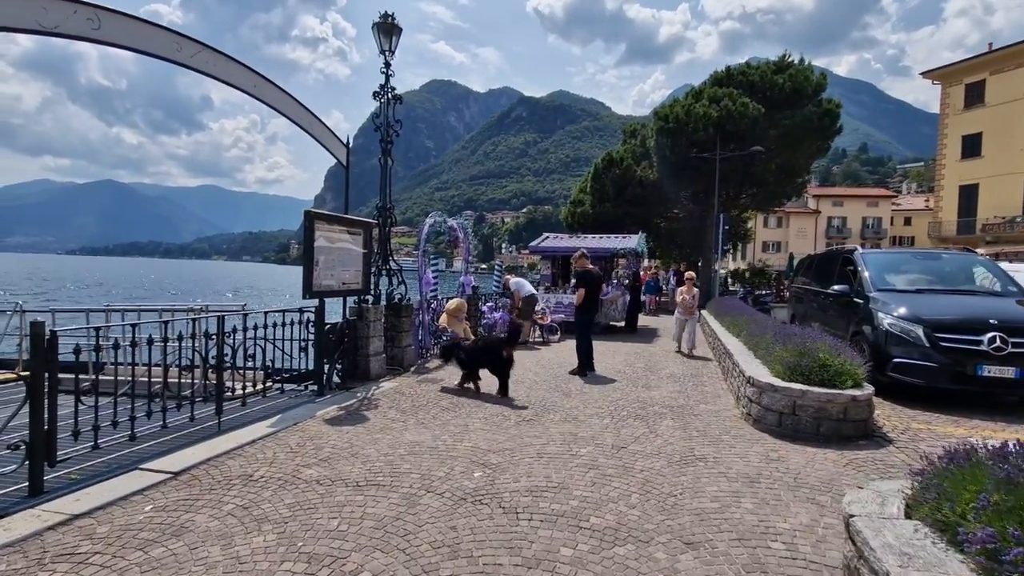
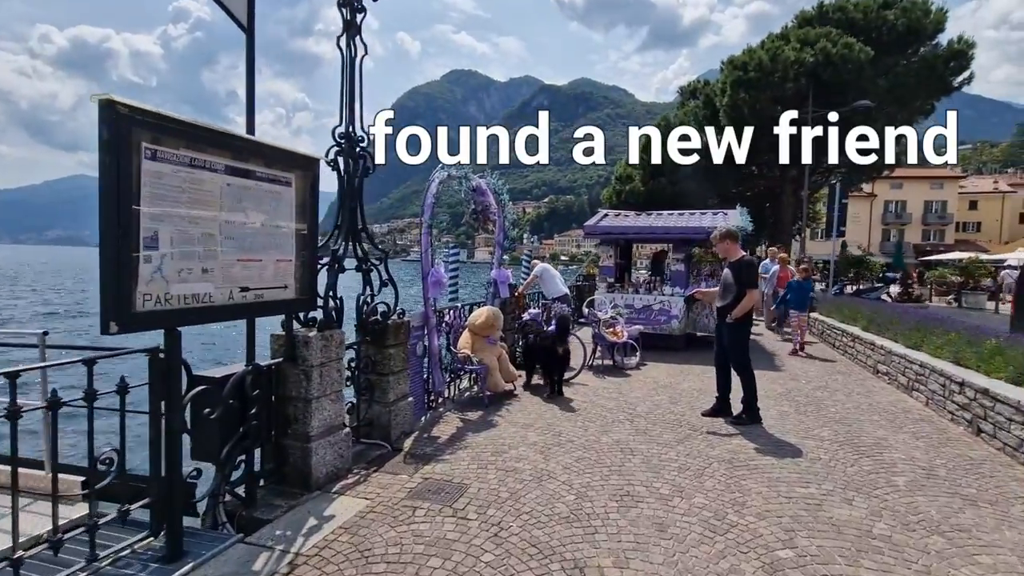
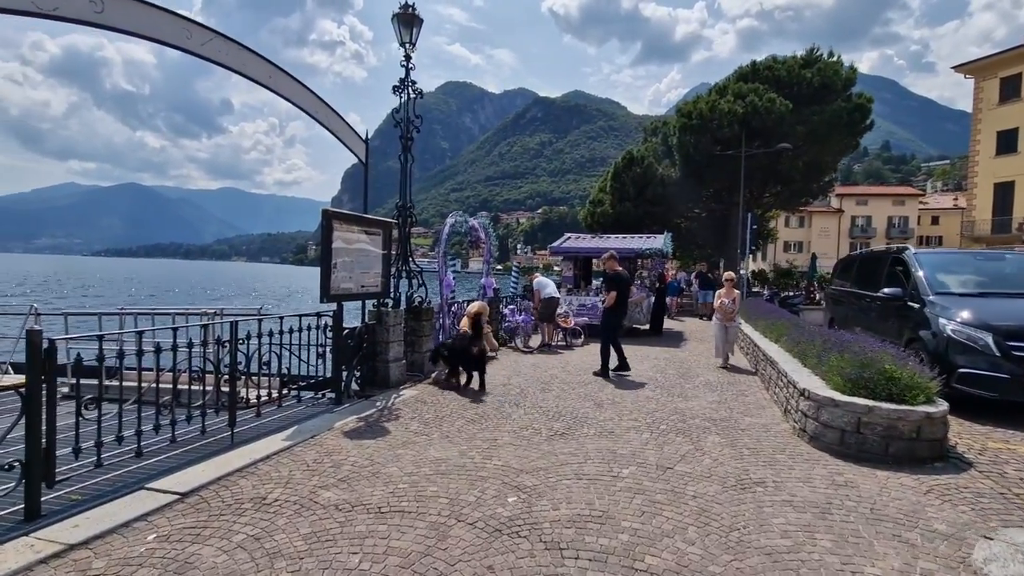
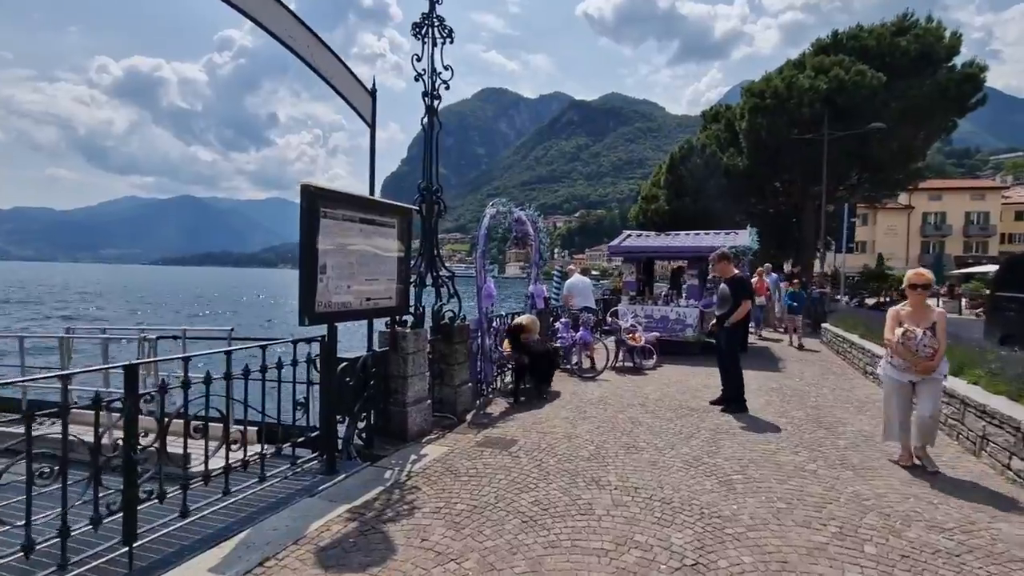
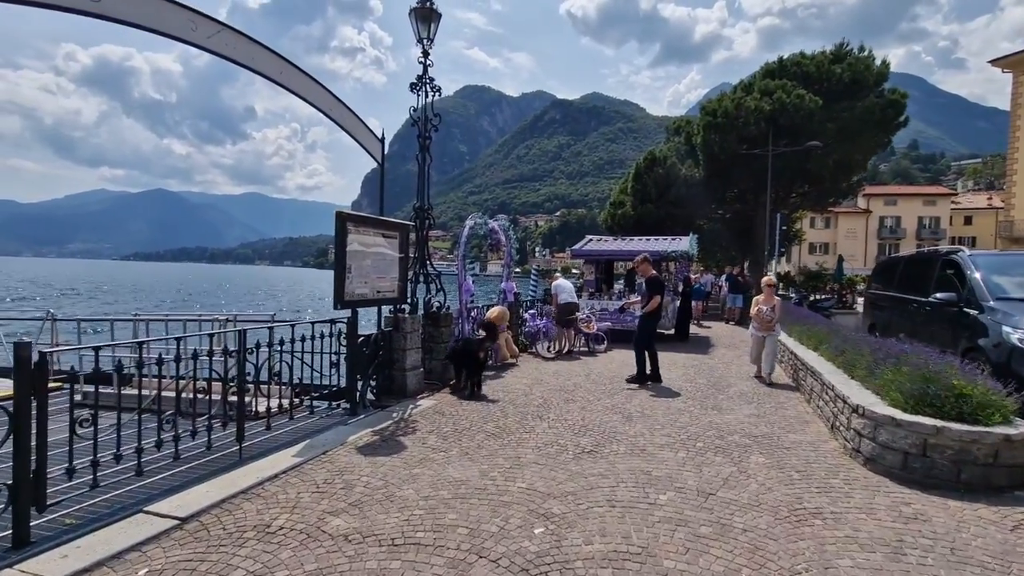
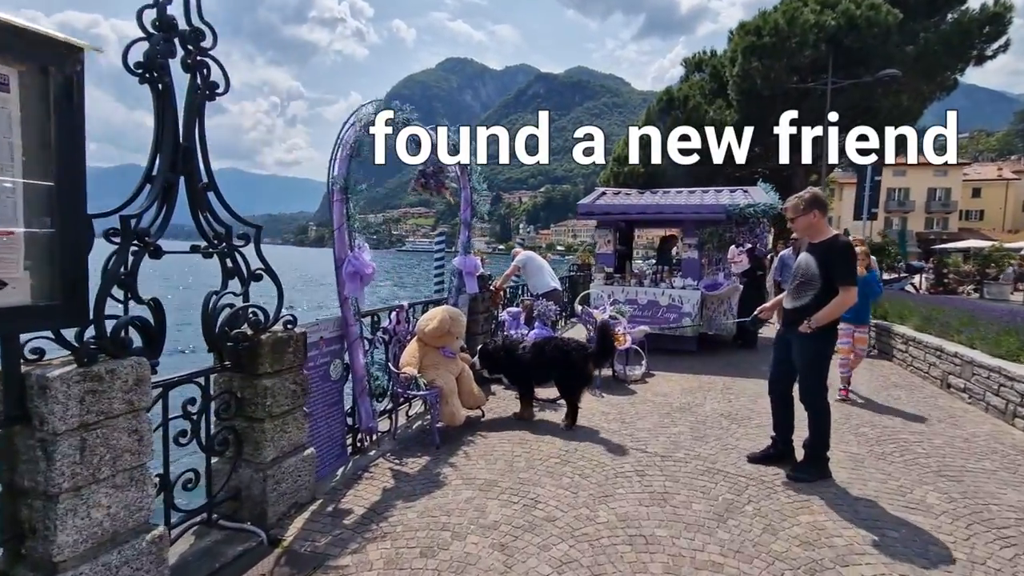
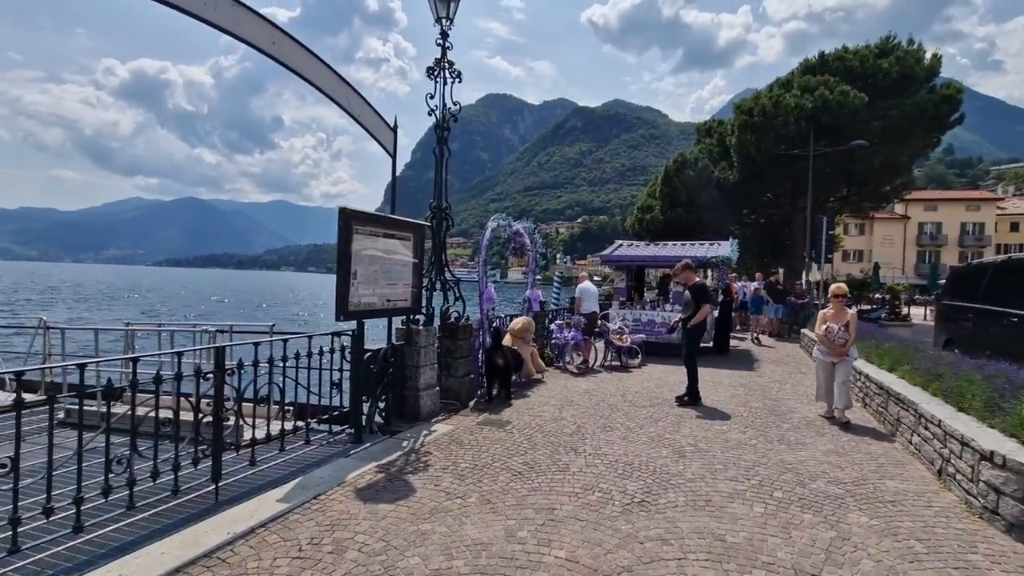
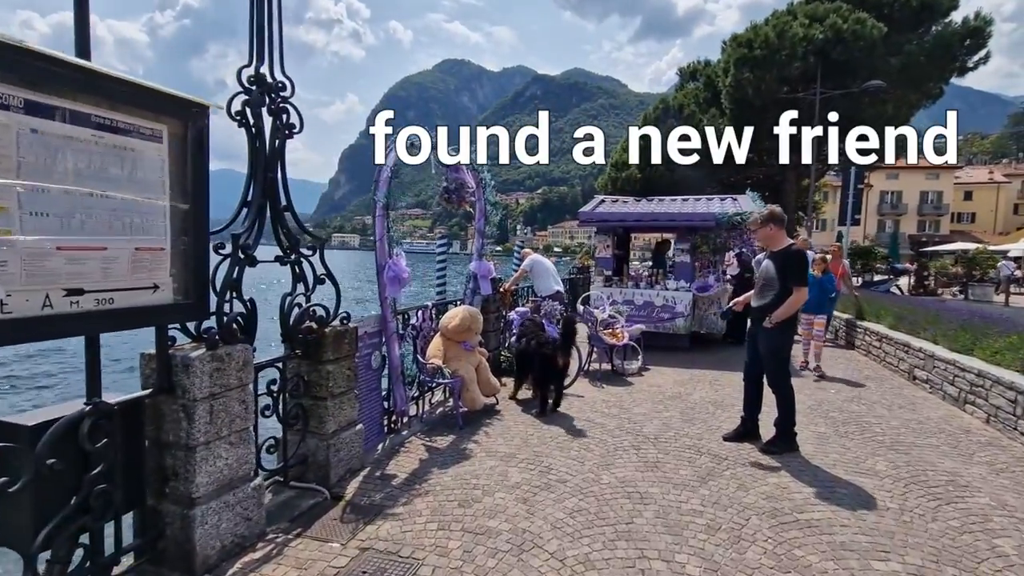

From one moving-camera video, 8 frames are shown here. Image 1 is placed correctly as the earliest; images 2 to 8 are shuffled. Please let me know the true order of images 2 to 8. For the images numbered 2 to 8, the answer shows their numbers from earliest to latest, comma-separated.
3, 5, 7, 4, 2, 8, 6
